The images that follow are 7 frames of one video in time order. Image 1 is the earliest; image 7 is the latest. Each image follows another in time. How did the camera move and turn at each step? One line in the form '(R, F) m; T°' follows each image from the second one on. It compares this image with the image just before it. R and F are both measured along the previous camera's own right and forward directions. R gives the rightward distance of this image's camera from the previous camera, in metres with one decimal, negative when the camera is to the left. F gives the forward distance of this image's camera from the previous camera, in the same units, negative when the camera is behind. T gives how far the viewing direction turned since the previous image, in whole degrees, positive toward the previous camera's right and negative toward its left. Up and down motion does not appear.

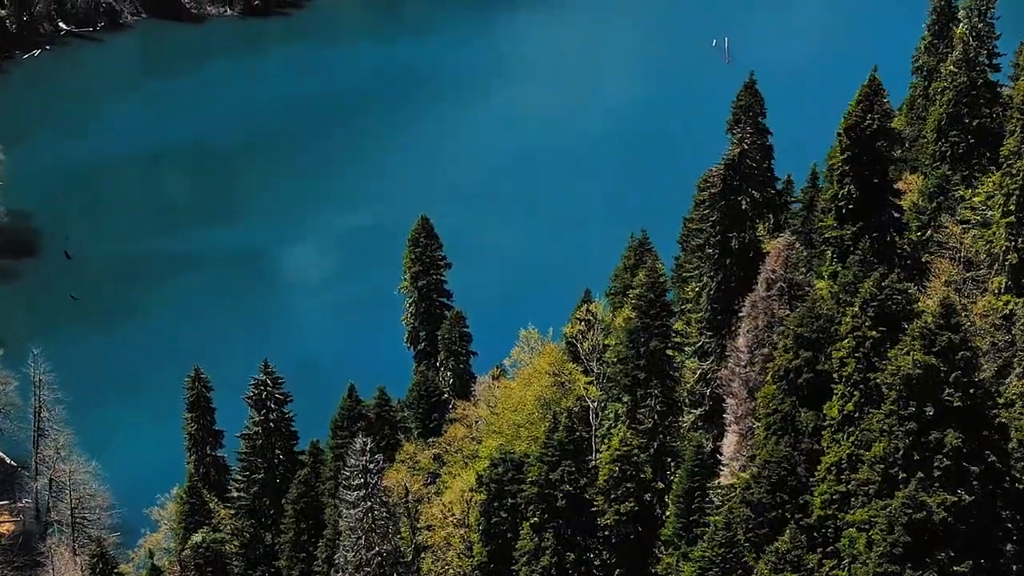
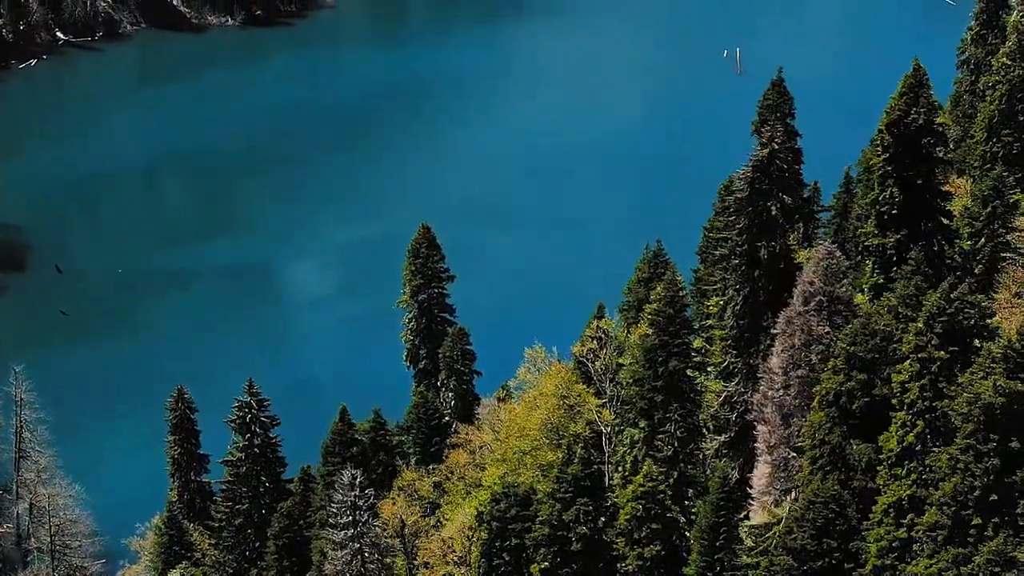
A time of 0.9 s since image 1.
(0.0, +2.5) m; 0°
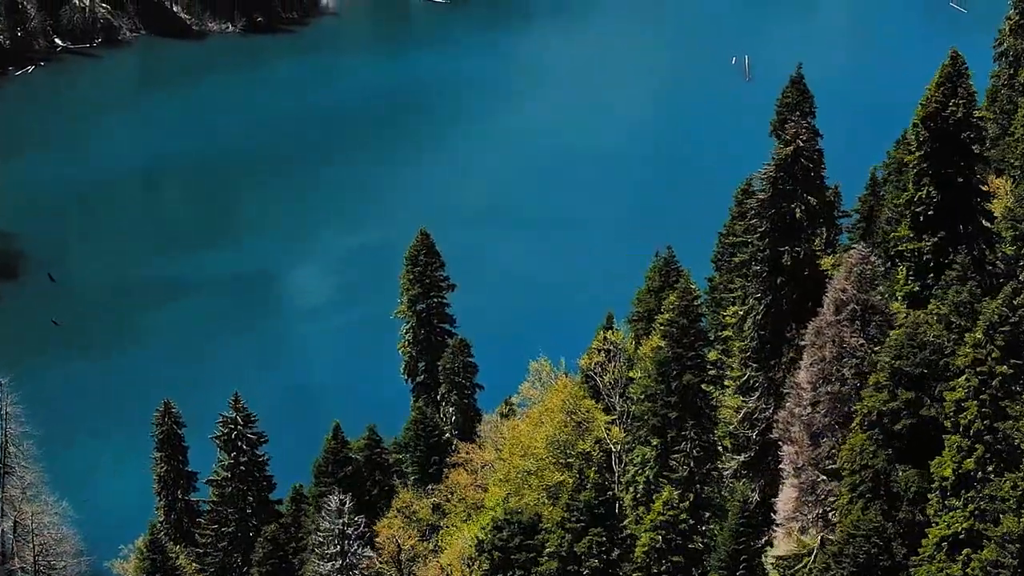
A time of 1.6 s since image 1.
(0.0, +1.8) m; 0°
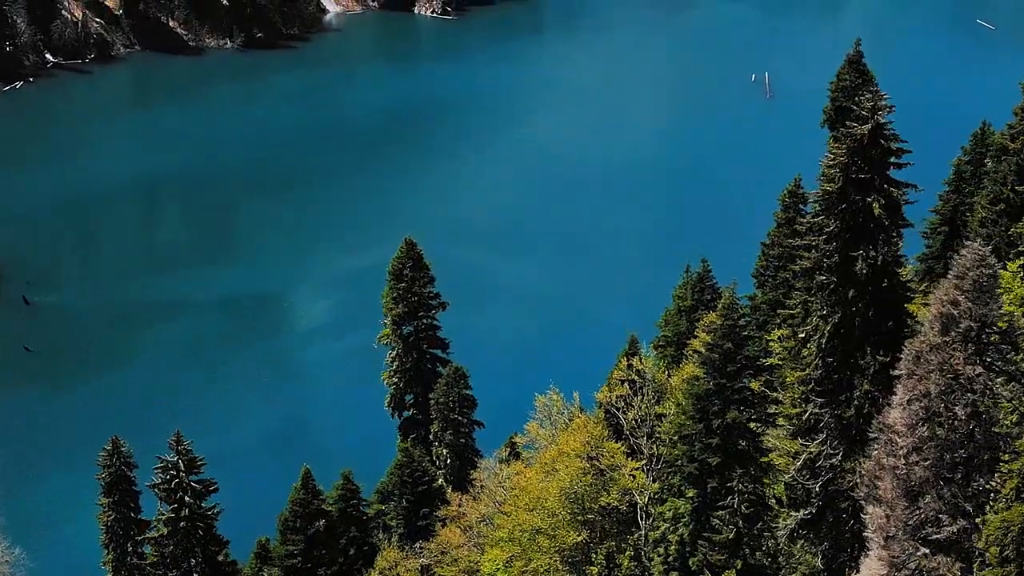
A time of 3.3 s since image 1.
(+0.1, +4.8) m; 0°
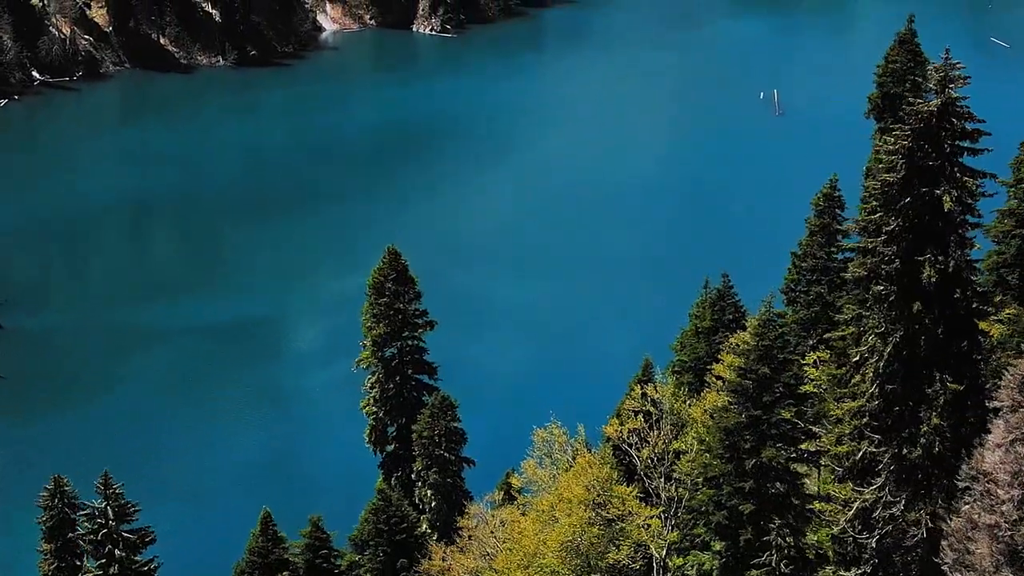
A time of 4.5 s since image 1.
(+0.1, +3.4) m; 0°
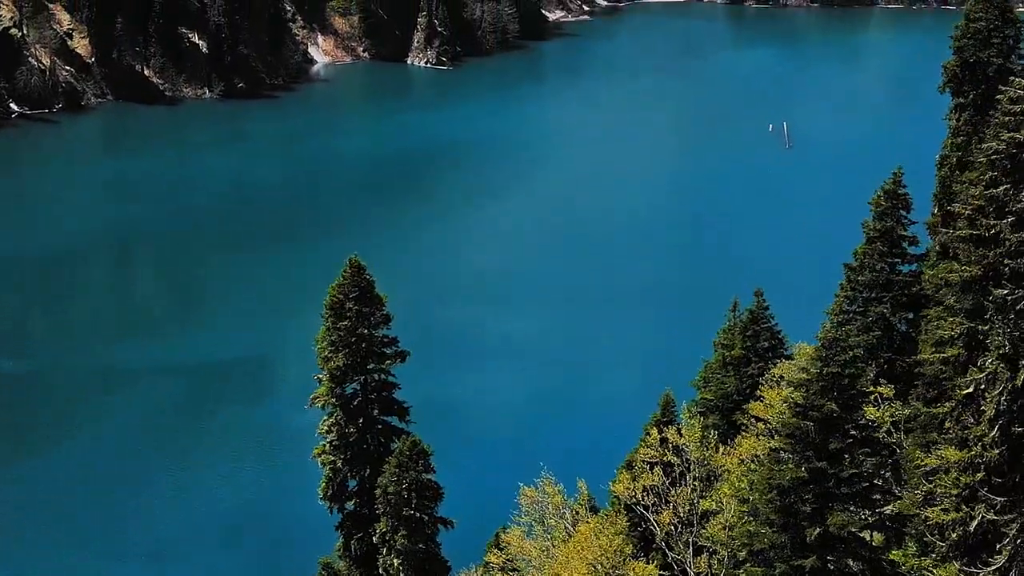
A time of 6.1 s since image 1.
(+0.2, +4.4) m; 0°
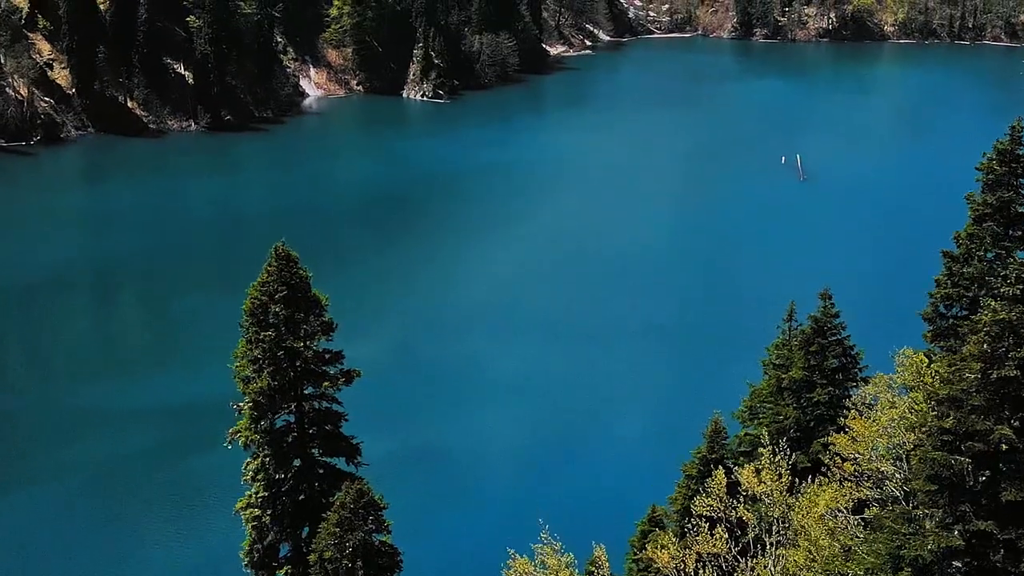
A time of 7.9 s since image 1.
(+0.2, +4.8) m; 0°
